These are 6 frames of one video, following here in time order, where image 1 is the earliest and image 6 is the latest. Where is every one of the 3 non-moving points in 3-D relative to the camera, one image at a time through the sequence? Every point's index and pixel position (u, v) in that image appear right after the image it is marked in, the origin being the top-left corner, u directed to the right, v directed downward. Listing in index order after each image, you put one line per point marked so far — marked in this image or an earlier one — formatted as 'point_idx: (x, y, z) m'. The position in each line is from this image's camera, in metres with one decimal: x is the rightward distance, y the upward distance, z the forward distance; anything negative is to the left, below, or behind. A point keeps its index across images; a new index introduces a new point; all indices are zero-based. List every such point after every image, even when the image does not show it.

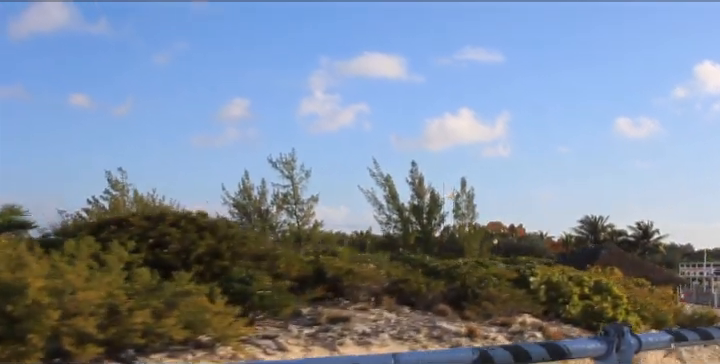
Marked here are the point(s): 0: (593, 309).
0: (+3.6, -2.0, +13.0) m
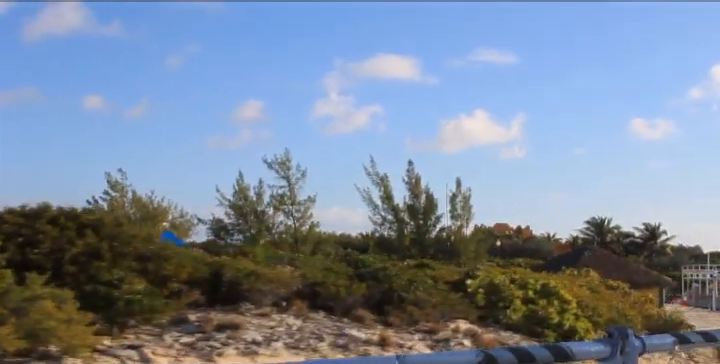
0: (+2.5, -1.9, +12.1) m
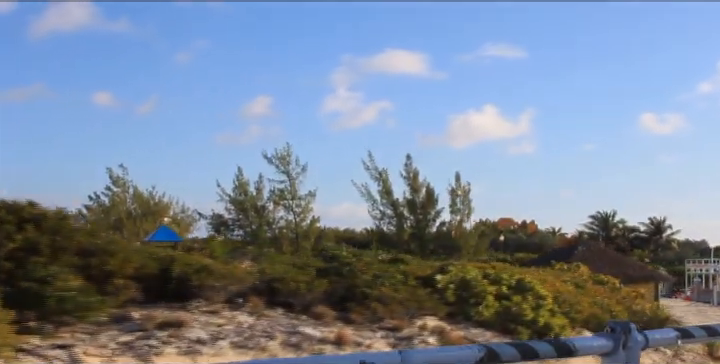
0: (+2.0, -1.8, +11.7) m
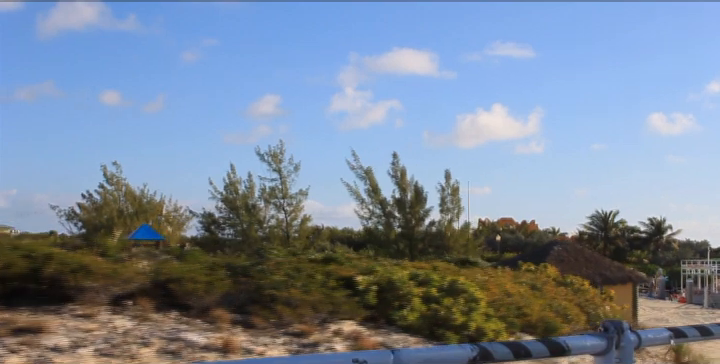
0: (+1.0, -1.7, +10.8) m
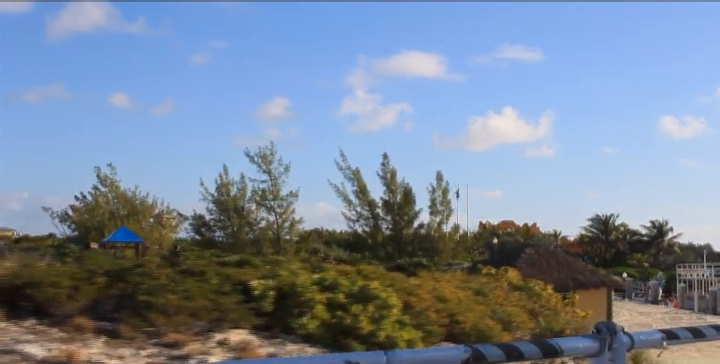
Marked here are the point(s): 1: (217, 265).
0: (-0.2, -1.7, +9.9) m
1: (-1.9, -1.1, +11.4) m
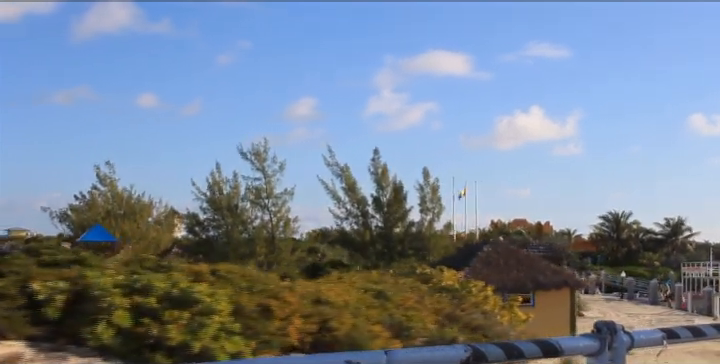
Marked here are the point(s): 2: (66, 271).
0: (-2.1, -1.5, +8.4) m
1: (-3.7, -0.9, +9.9) m
2: (-3.1, -1.0, +9.2) m
